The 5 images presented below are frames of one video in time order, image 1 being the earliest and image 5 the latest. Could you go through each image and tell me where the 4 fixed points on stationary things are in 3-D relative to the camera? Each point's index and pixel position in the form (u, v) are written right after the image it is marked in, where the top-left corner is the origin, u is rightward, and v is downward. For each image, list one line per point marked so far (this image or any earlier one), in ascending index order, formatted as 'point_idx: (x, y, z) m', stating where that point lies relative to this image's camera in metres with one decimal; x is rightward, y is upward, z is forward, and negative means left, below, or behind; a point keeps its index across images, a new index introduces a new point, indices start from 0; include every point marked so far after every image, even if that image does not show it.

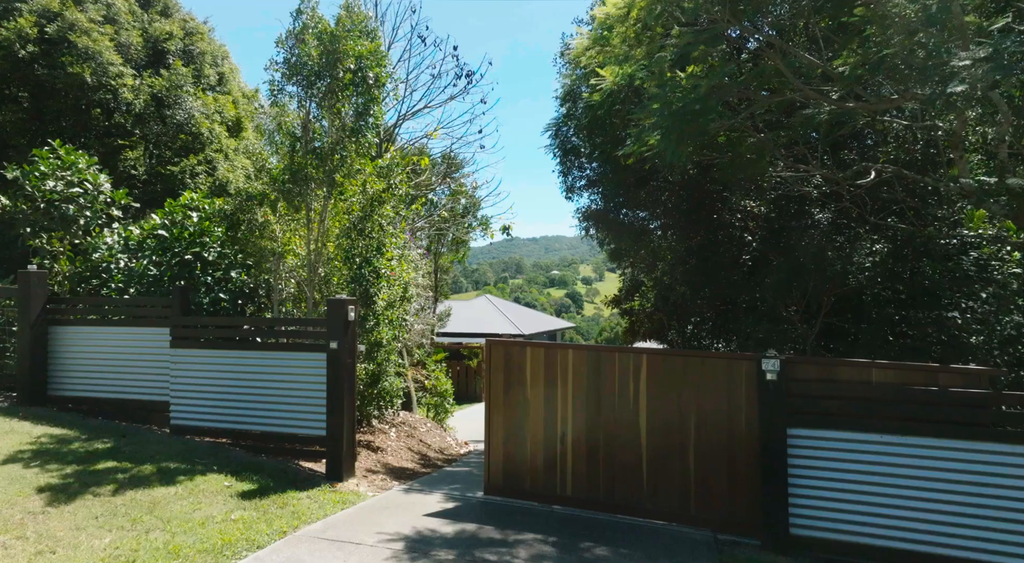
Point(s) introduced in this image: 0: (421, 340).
0: (-1.7, -1.1, +12.6) m
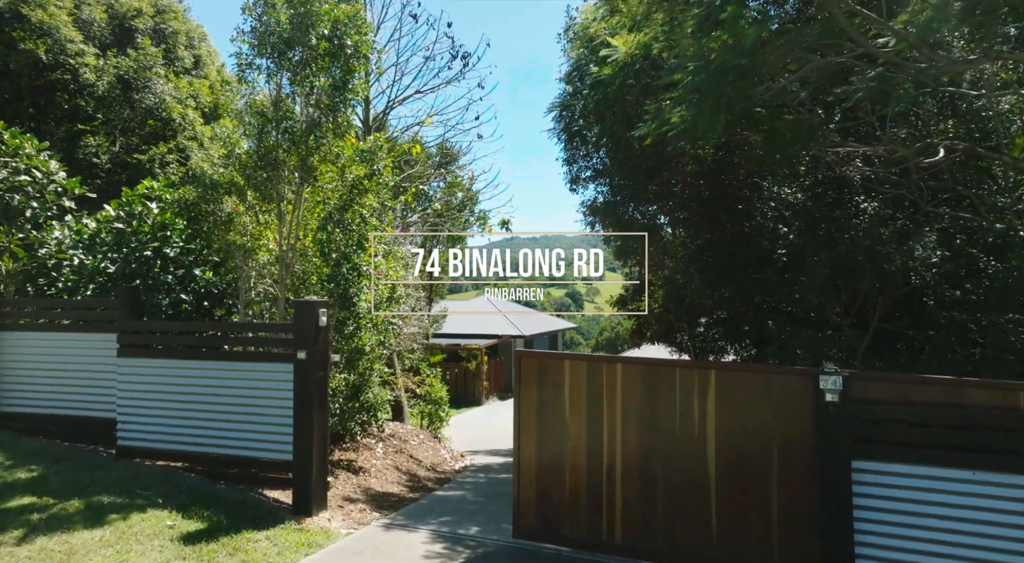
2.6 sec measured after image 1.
0: (-1.7, -1.1, +11.6) m
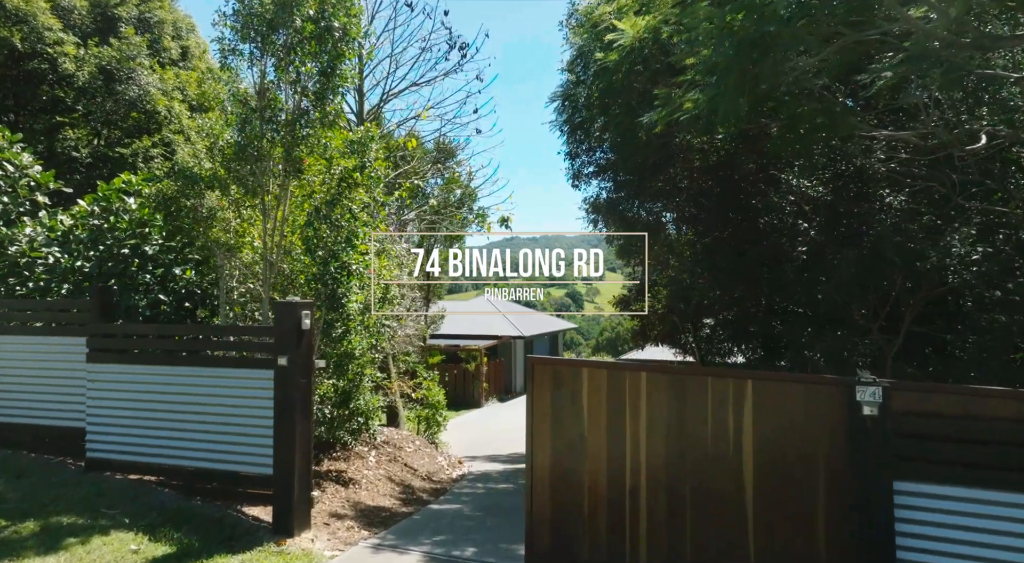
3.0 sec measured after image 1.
0: (-1.7, -1.1, +11.1) m
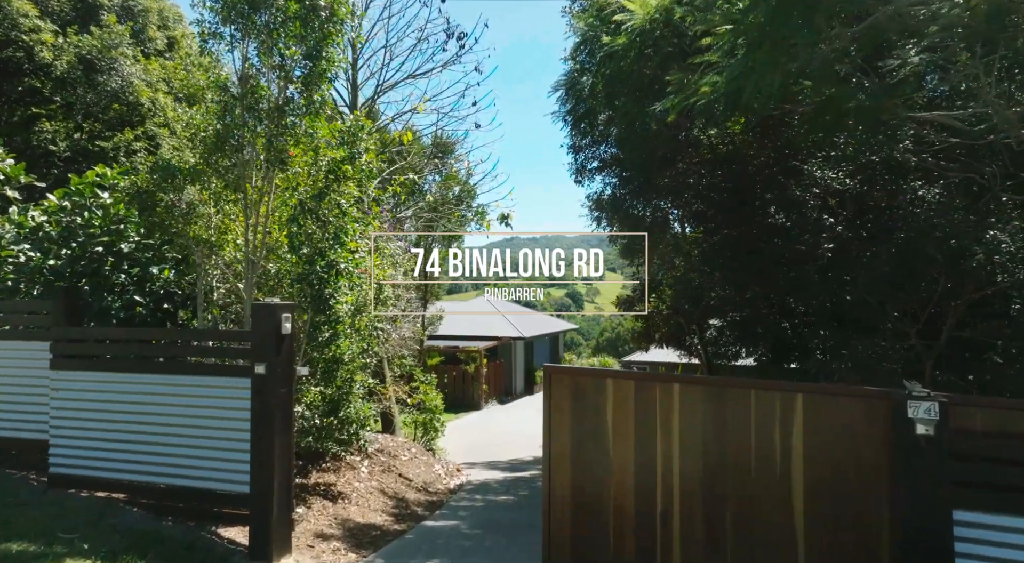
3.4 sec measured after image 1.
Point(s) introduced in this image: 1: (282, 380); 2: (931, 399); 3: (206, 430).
0: (-1.7, -1.1, +10.6) m
1: (-1.7, -0.8, +5.1) m
2: (+2.2, -0.6, +3.6) m
3: (-2.5, -1.2, +5.4) m
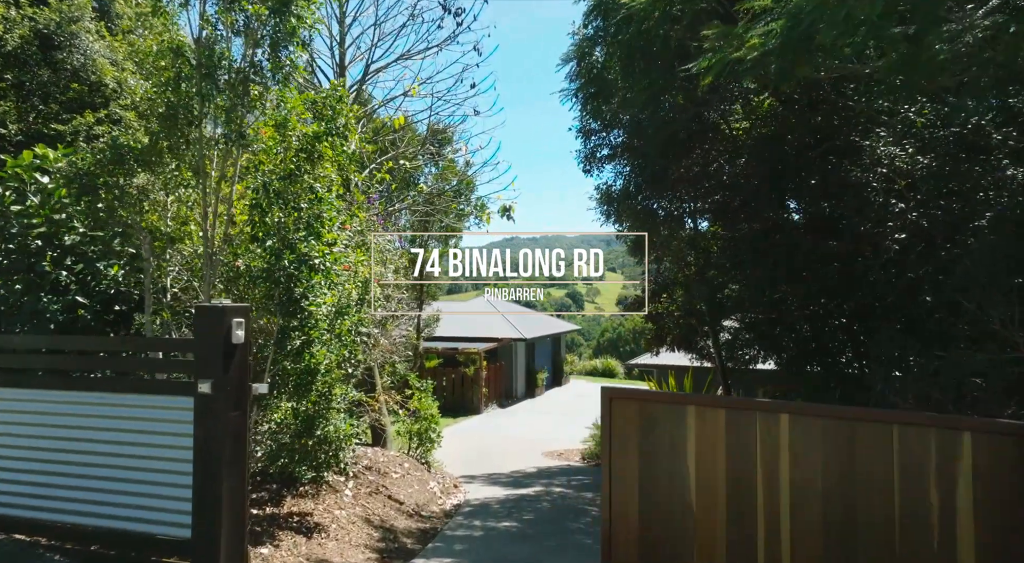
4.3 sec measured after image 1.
0: (-1.7, -1.1, +9.6) m
1: (-1.7, -0.7, +4.1) m
2: (+2.3, -0.6, +2.6) m
3: (-2.4, -1.2, +4.5) m
